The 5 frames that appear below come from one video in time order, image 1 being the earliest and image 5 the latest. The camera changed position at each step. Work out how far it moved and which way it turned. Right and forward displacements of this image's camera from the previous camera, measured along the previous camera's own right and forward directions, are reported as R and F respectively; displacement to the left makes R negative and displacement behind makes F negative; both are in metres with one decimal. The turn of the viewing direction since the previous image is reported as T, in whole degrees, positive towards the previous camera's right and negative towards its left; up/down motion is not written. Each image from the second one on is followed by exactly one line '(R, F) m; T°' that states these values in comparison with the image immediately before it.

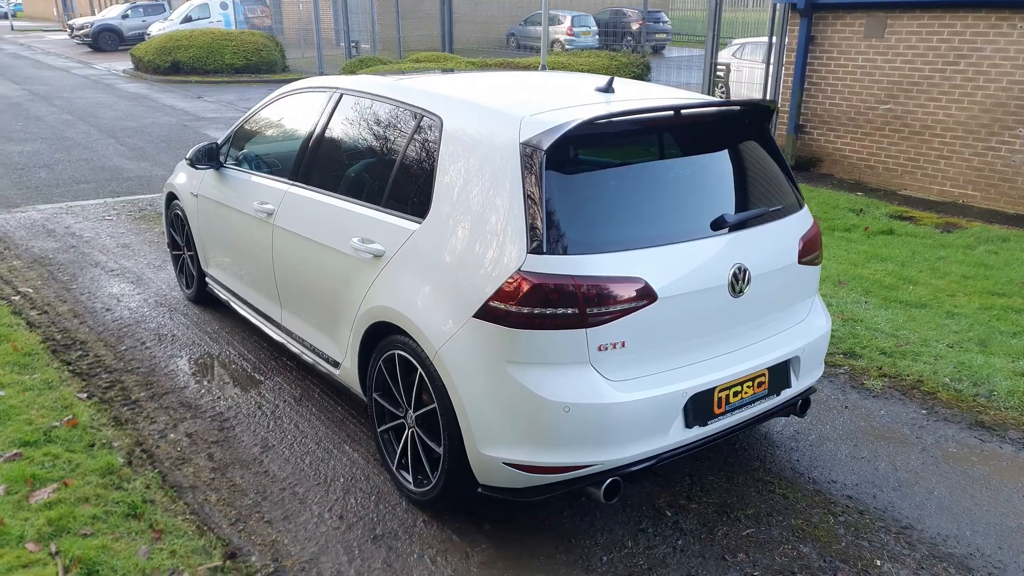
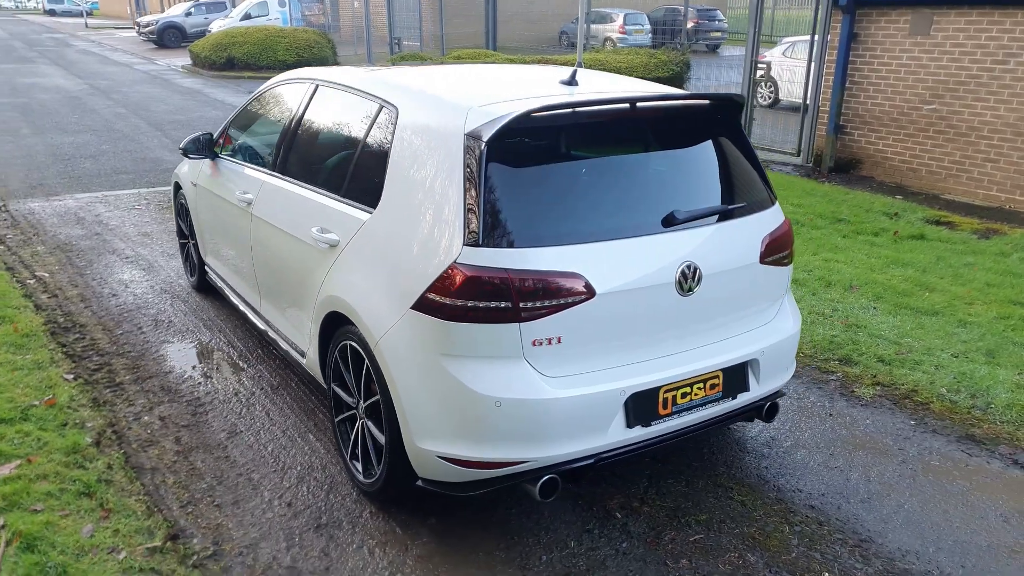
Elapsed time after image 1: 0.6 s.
(+0.4, 0.0) m; -4°
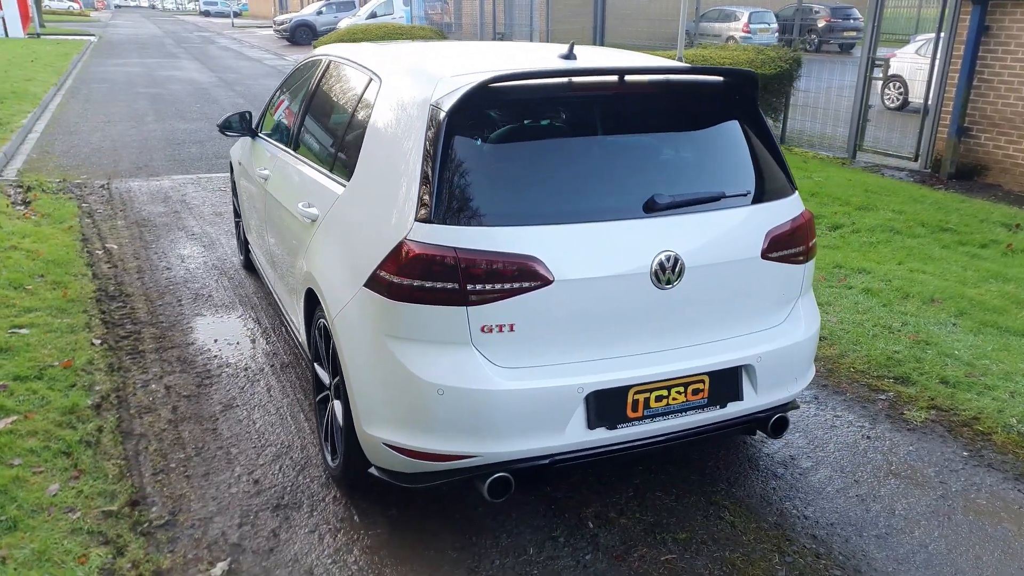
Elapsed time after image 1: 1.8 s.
(+0.5, +0.2) m; -9°
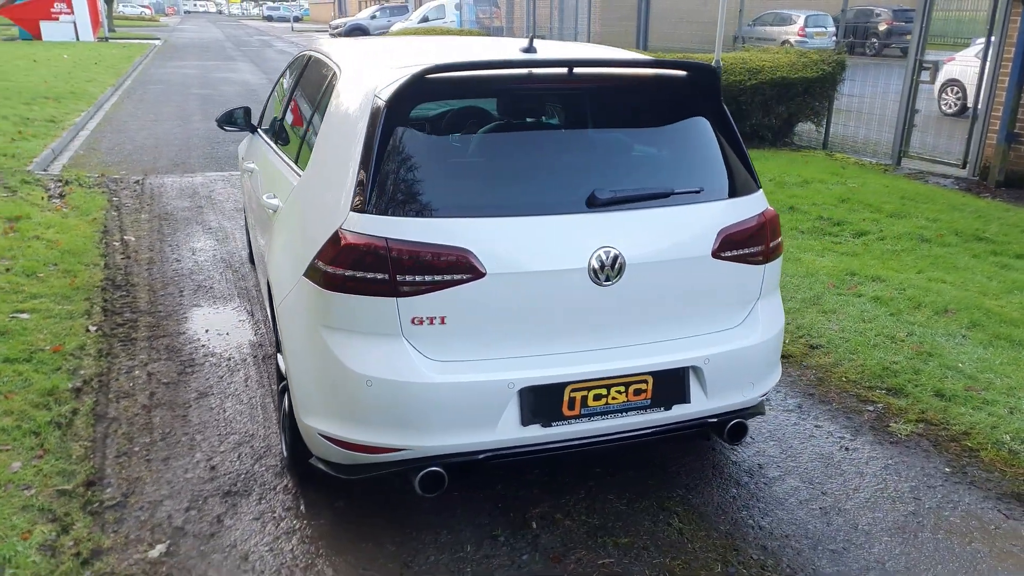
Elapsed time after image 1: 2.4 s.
(+0.4, 0.0) m; -4°
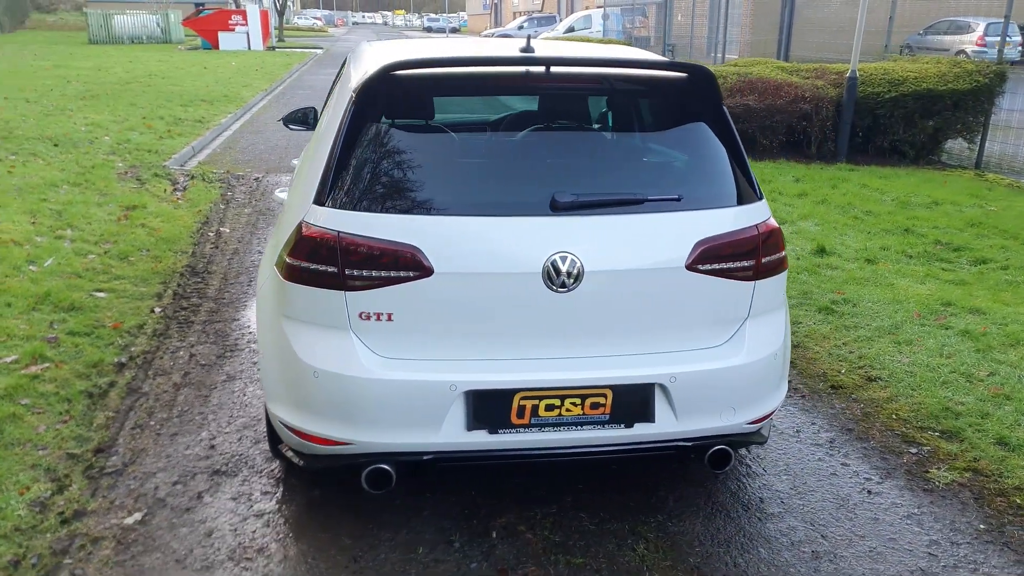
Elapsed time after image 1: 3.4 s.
(+0.6, +0.1) m; -10°
